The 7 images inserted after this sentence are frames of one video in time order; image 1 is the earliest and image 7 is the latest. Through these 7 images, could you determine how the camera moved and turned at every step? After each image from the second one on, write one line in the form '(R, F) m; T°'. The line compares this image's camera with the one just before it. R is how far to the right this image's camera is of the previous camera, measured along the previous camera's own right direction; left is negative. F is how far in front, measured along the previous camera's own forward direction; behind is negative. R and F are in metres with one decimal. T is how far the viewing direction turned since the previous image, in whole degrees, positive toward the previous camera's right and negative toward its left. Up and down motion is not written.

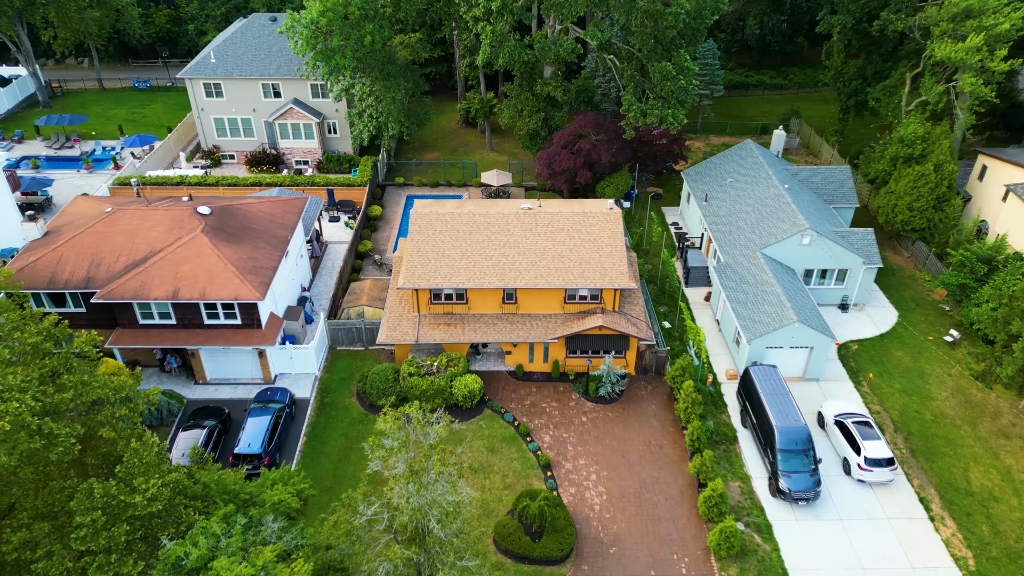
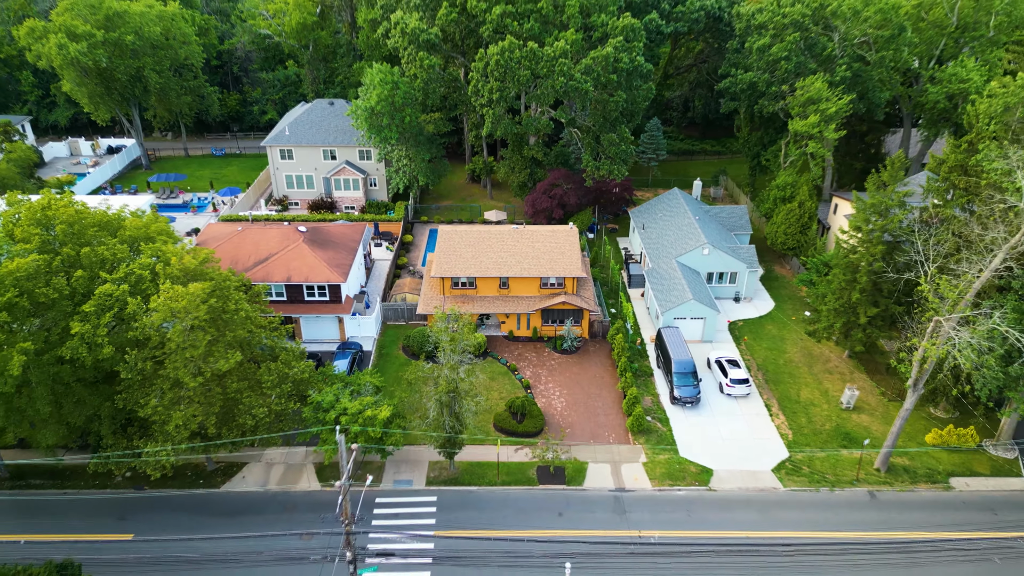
(+0.3, -11.5) m; 0°
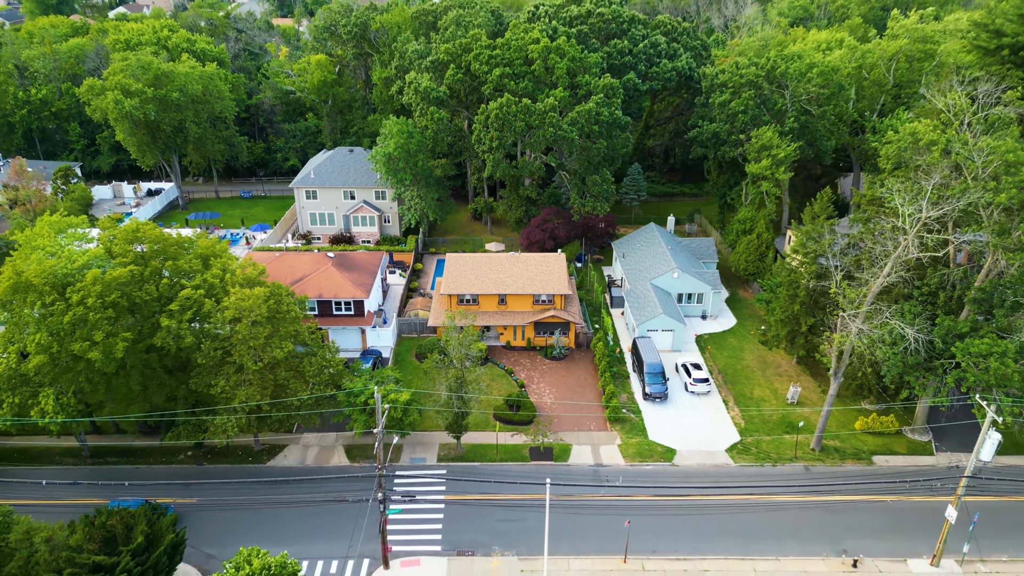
(+0.1, -5.9) m; 0°
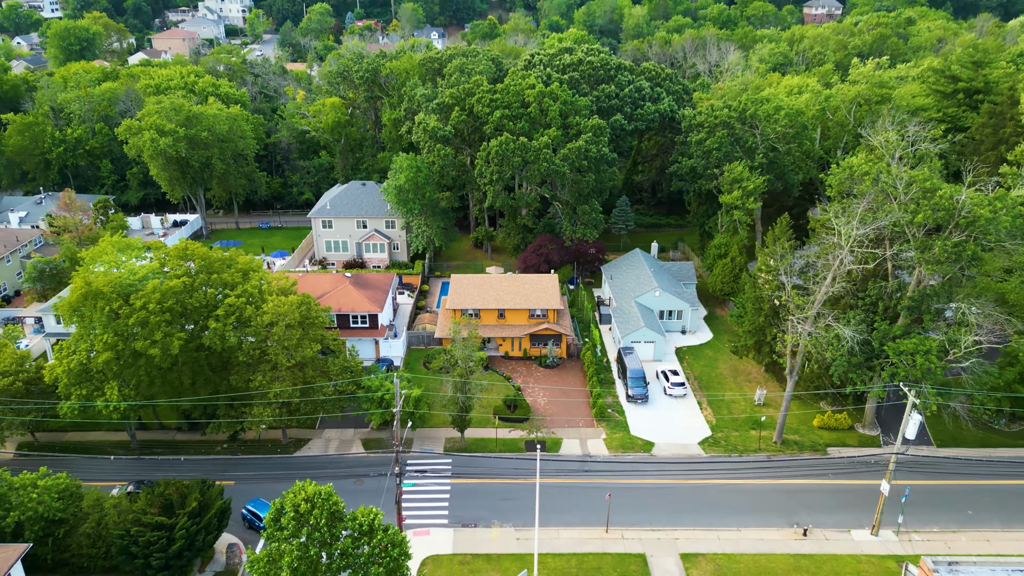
(+0.1, -4.8) m; 0°
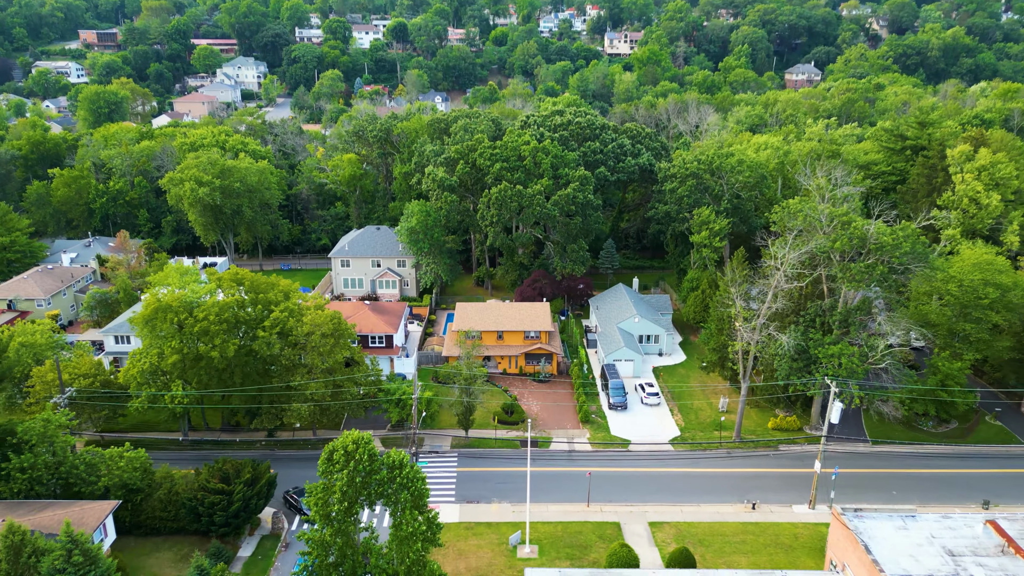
(+0.1, -6.9) m; 0°
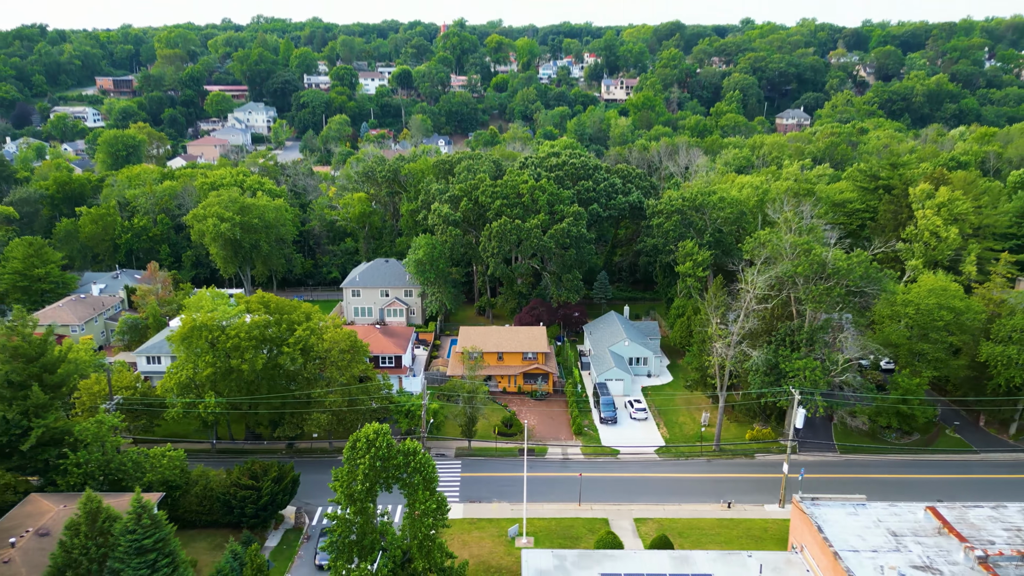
(+0.1, -4.7) m; 0°
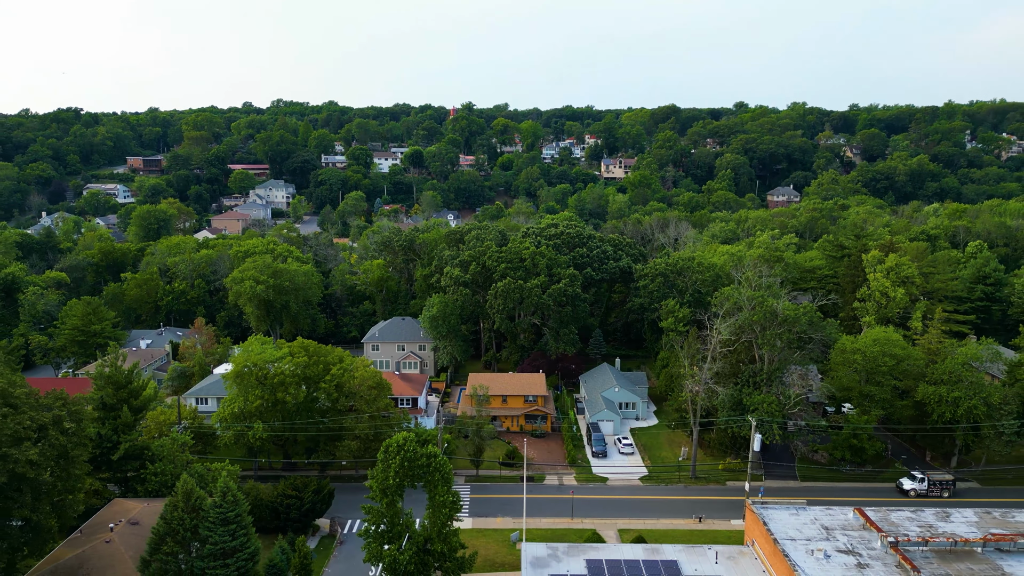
(+0.2, -8.3) m; 0°
